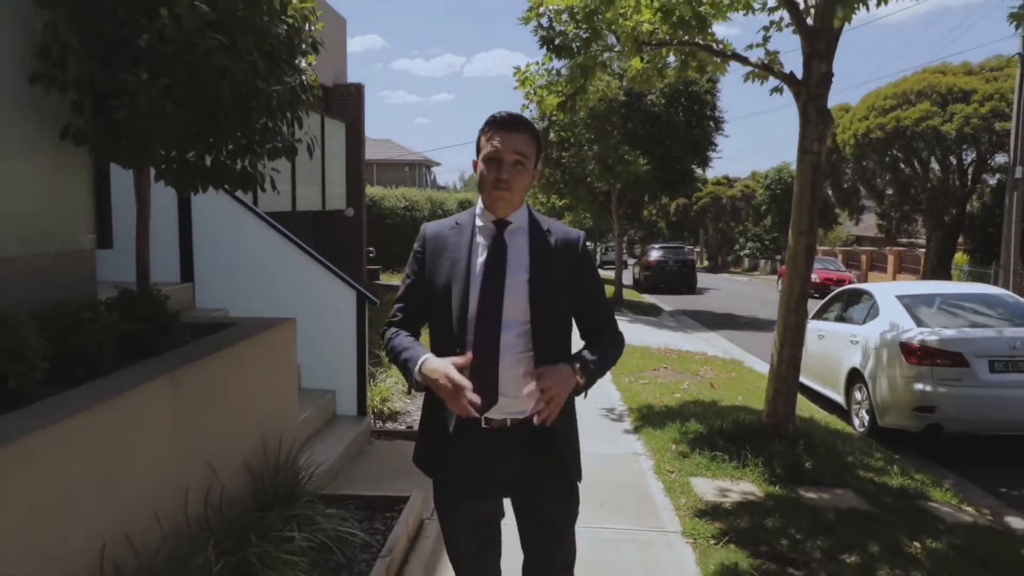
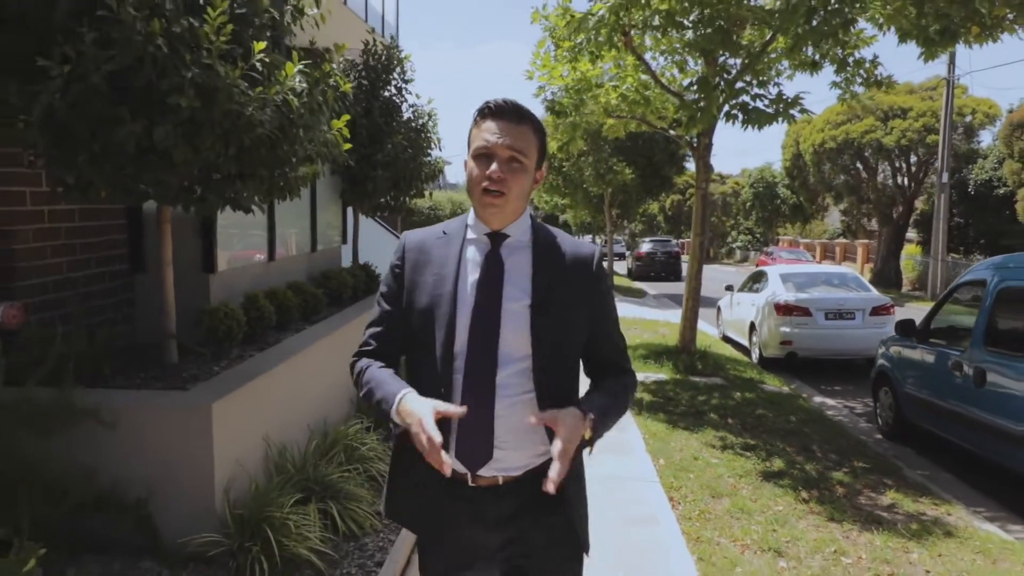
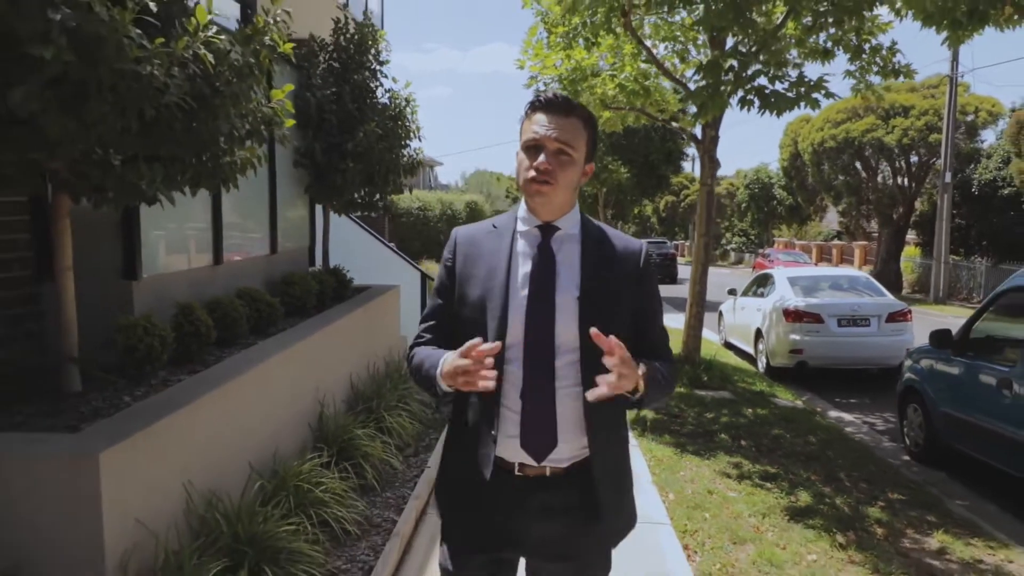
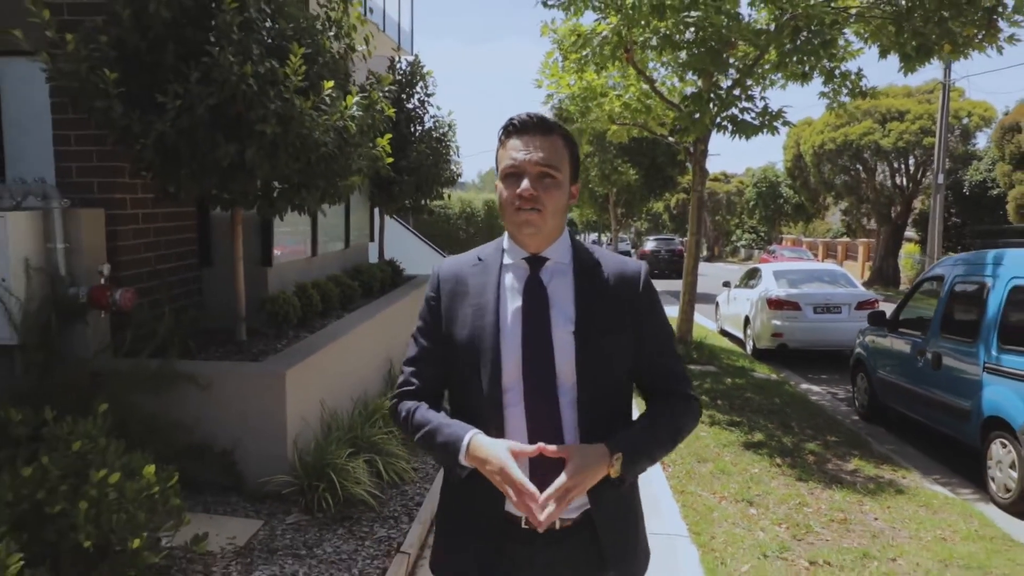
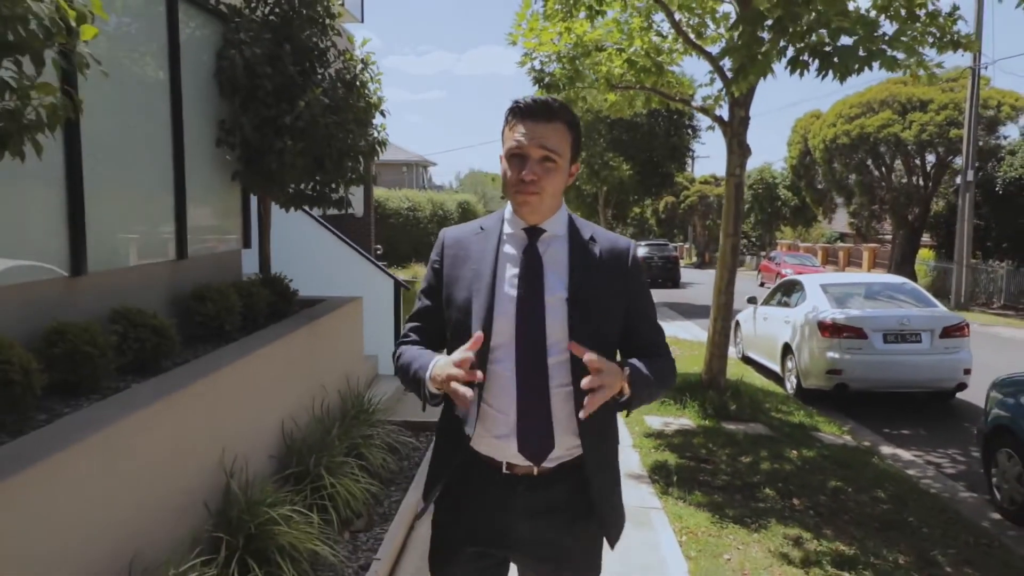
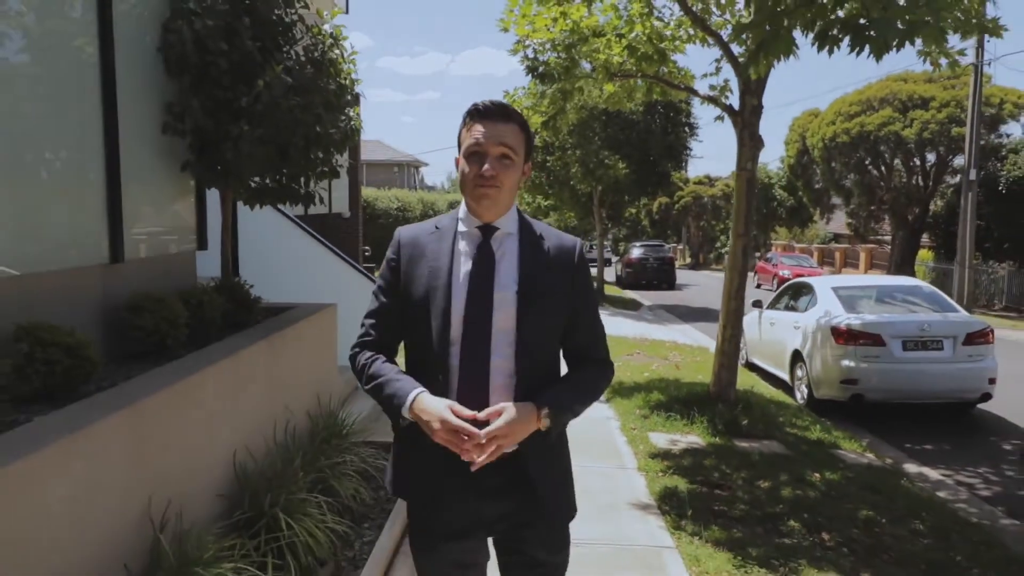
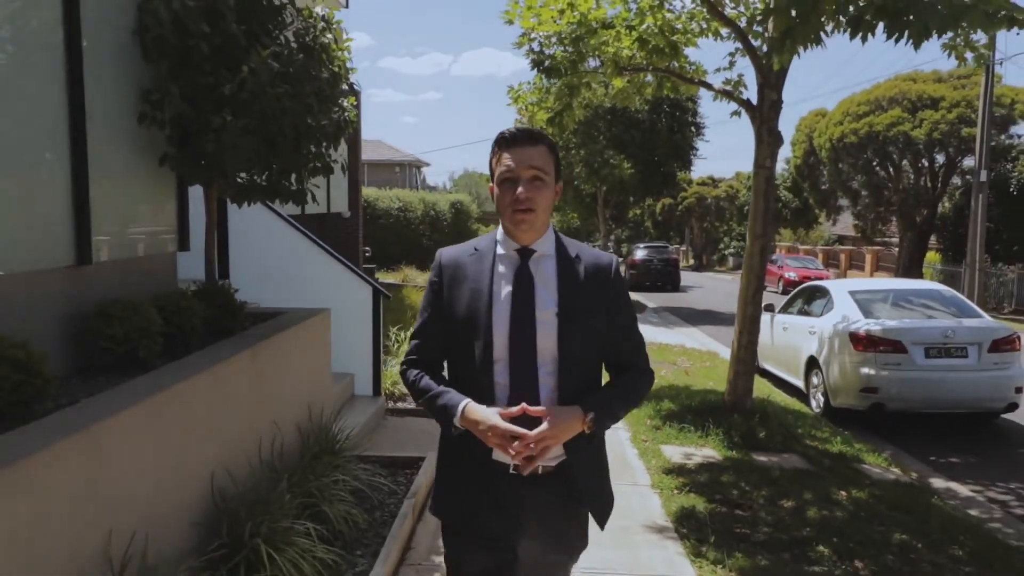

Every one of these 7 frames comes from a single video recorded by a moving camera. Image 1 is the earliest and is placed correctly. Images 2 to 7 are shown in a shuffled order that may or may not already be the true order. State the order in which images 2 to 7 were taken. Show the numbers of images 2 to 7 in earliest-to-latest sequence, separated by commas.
7, 6, 5, 3, 2, 4
